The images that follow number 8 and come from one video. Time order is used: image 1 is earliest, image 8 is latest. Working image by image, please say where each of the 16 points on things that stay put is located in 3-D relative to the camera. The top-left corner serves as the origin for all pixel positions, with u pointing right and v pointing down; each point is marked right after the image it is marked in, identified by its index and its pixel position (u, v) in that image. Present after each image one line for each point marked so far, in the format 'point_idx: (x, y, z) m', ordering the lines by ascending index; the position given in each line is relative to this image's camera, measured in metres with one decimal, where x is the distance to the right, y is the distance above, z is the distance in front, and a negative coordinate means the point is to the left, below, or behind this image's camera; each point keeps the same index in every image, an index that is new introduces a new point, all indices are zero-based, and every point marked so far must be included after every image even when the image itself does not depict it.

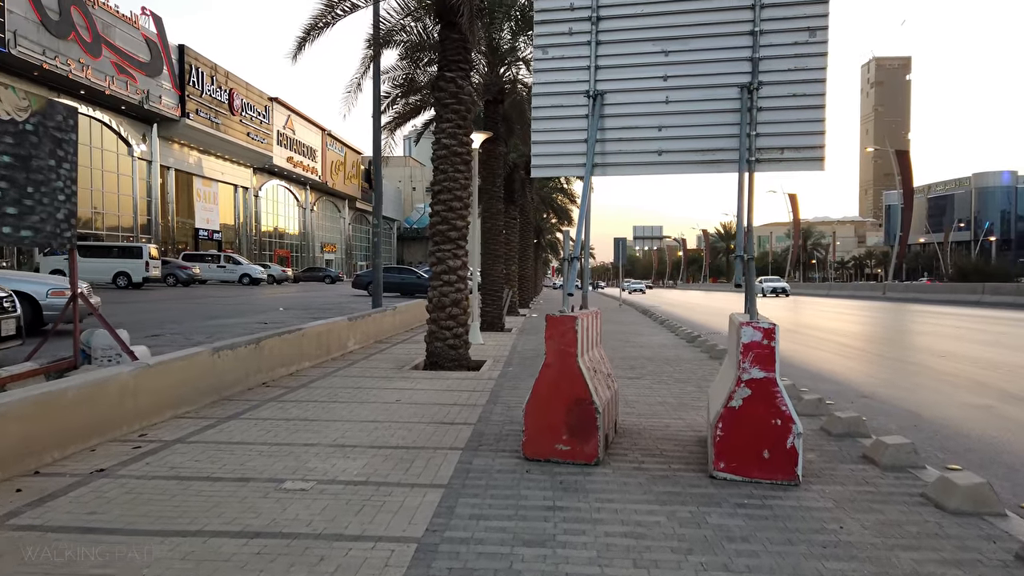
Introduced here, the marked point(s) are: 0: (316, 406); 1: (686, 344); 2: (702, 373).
0: (-2.0, -1.2, +7.7) m
1: (+3.6, -1.2, +15.7) m
2: (+2.7, -1.2, +11.0) m
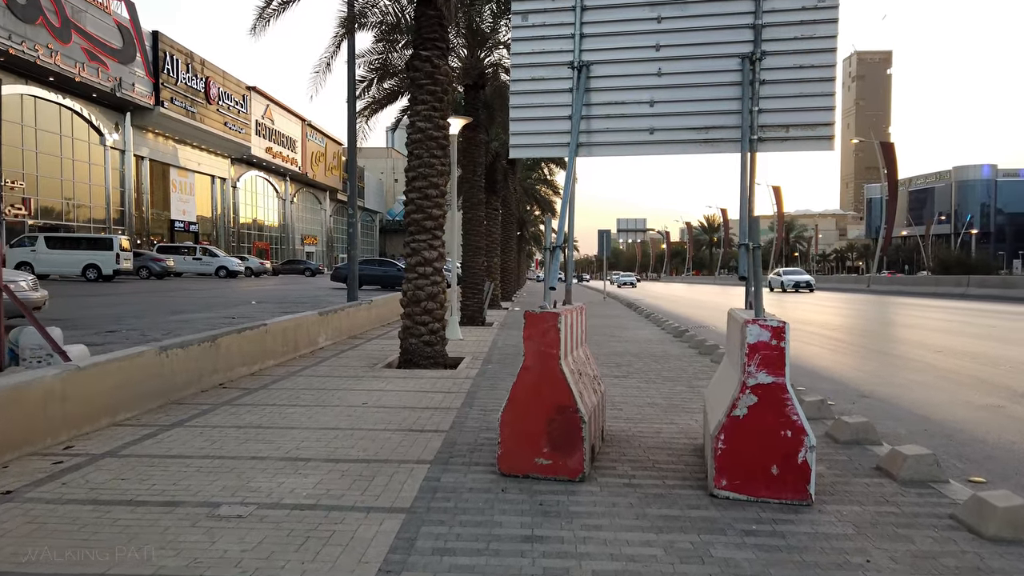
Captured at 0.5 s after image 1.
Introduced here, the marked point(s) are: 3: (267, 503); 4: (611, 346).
0: (-2.2, -1.1, +7.0) m
1: (+3.2, -1.0, +15.2) m
2: (+2.4, -1.1, +10.4) m
3: (-1.4, -1.2, +4.3) m
4: (+1.7, -1.0, +13.5) m
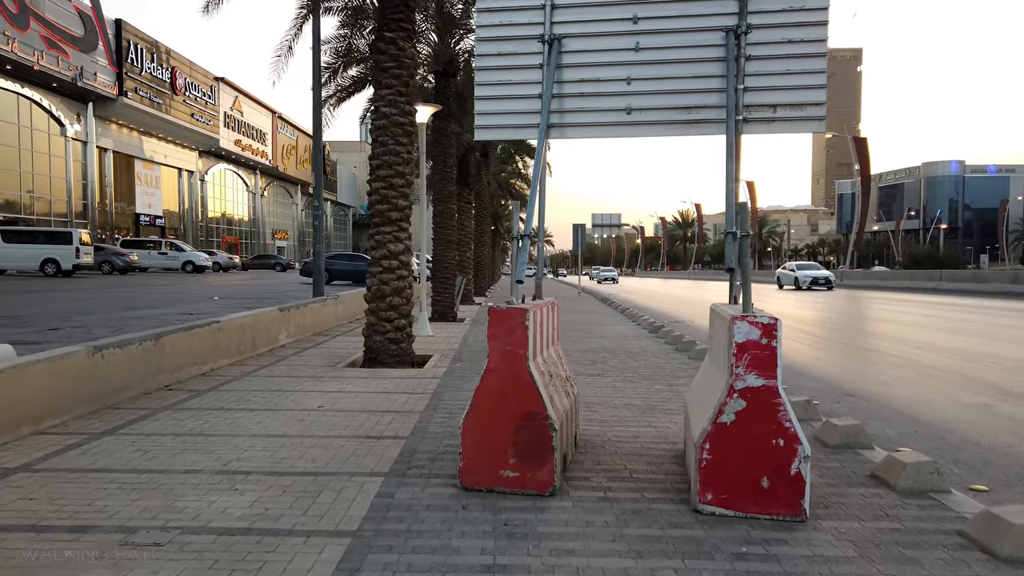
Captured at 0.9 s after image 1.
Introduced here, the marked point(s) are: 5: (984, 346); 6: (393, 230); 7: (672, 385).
0: (-2.5, -1.1, +6.4) m
1: (+2.6, -0.9, +14.8) m
2: (+2.1, -1.1, +10.0) m
3: (-1.6, -1.2, +3.8) m
4: (+1.2, -1.0, +13.1) m
5: (+7.8, -1.0, +12.7) m
6: (-1.6, +0.8, +10.4) m
7: (+1.8, -1.1, +8.6) m
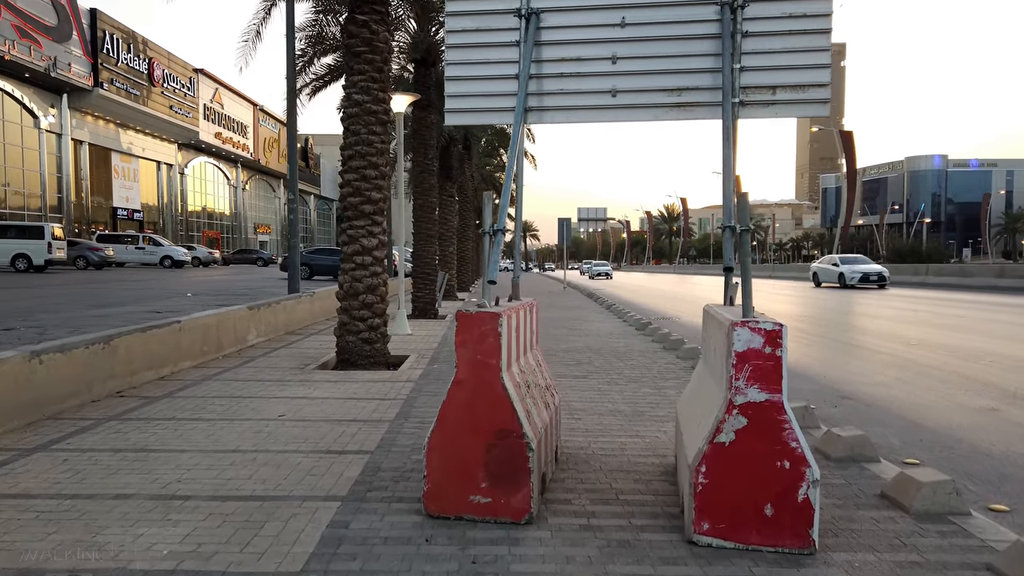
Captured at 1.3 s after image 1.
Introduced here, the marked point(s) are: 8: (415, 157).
0: (-2.7, -1.1, +5.9) m
1: (+2.3, -0.8, +14.3) m
2: (+1.8, -1.0, +9.5) m
3: (-1.7, -1.2, +3.3) m
4: (+0.9, -0.9, +12.6) m
5: (+7.5, -0.9, +12.3) m
6: (-1.9, +0.8, +9.8) m
7: (+1.6, -1.1, +8.1) m
8: (-2.2, +3.0, +17.6) m
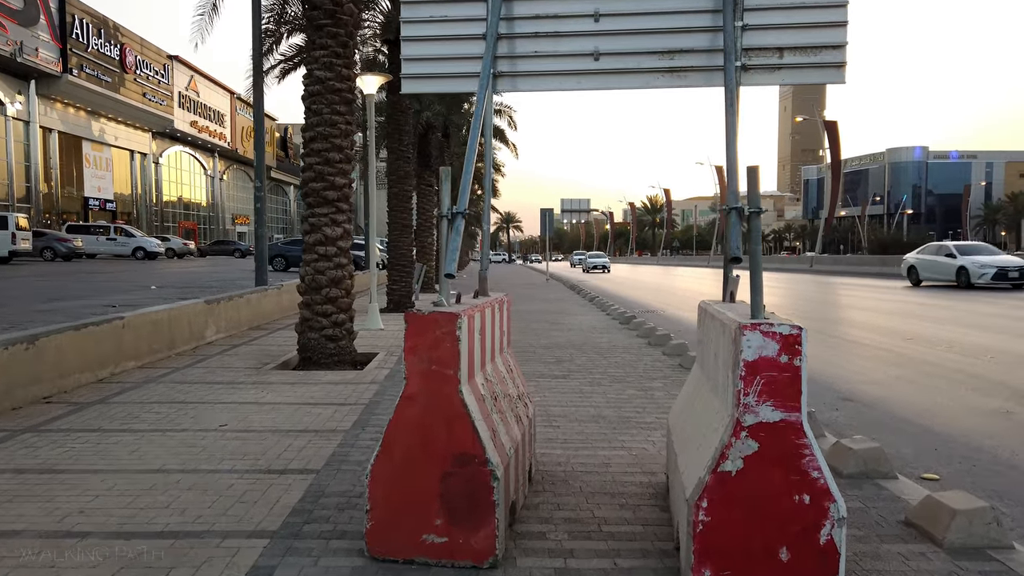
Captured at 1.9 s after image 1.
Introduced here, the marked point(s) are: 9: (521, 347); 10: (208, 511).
0: (-2.9, -1.0, +5.1) m
1: (+1.9, -0.7, +13.7) m
2: (+1.5, -0.9, +8.9) m
3: (-1.9, -1.2, +2.6) m
4: (+0.6, -0.8, +12.0) m
5: (+7.2, -0.8, +11.8) m
6: (-2.2, +0.9, +9.1) m
7: (+1.3, -1.0, +7.5) m
8: (-2.7, +3.2, +16.9) m
9: (+0.1, -0.8, +10.6) m
10: (-1.5, -1.1, +3.9) m
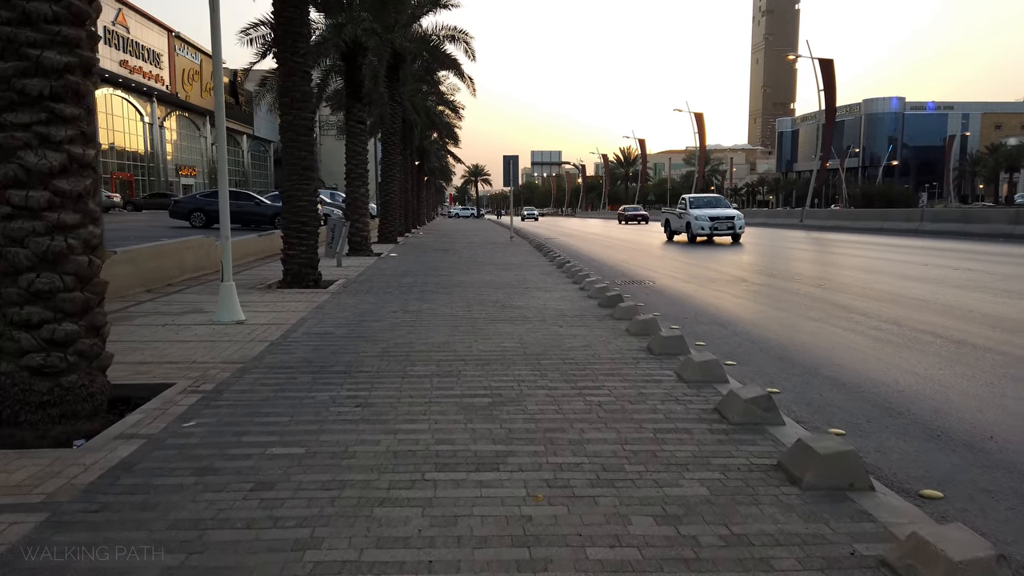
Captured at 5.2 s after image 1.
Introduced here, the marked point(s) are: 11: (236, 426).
0: (-3.4, -1.2, +0.7) m
1: (+1.1, -0.3, +9.4) m
2: (+0.8, -0.8, +4.6) m
3: (-2.3, -1.5, -1.8) m
4: (-0.2, -0.5, +7.7) m
5: (+6.4, -0.5, +7.8) m
6: (-2.9, +1.0, +4.6) m
7: (+0.7, -1.0, +3.2) m
8: (-3.7, +3.8, +12.2) m
9: (-0.6, -0.6, +6.3) m
10: (-2.0, -1.3, -0.5) m
11: (-1.6, -0.8, +4.5) m
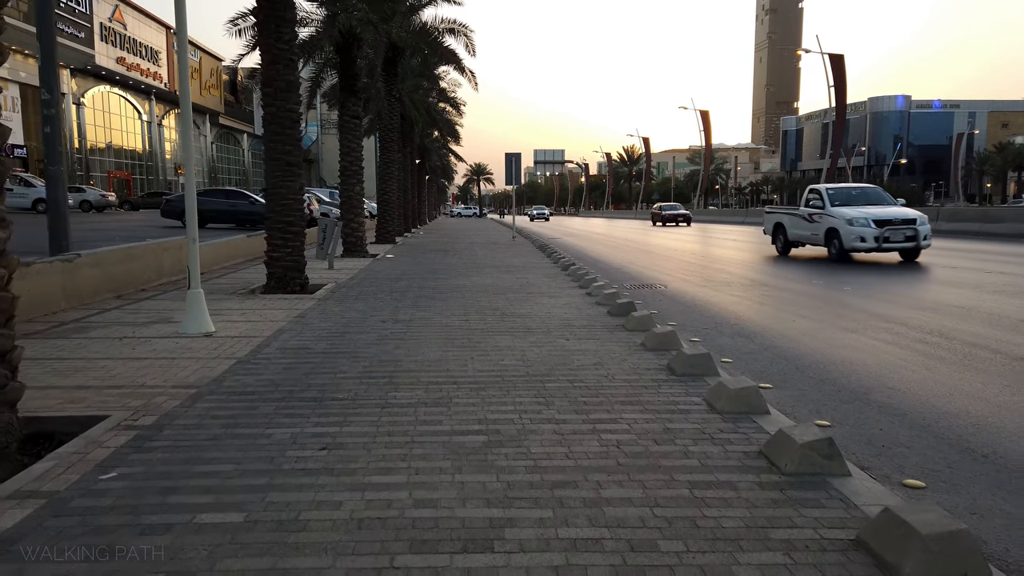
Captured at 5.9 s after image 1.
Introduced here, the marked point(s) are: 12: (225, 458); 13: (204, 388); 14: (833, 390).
0: (-3.4, -1.3, -0.2) m
1: (+1.1, -0.4, +8.5) m
2: (+0.8, -0.9, +3.7) m
3: (-2.3, -1.6, -2.7) m
4: (-0.2, -0.6, +6.7) m
5: (+6.4, -0.5, +6.8) m
6: (-2.9, +0.9, +3.7) m
7: (+0.7, -1.1, +2.3) m
8: (-3.7, +3.7, +11.3) m
9: (-0.6, -0.7, +5.4) m
10: (-2.0, -1.4, -1.4) m
11: (-1.6, -0.9, +3.6) m
12: (-1.5, -0.9, +4.0) m
13: (-2.2, -0.7, +5.4) m
14: (+2.4, -0.8, +5.7) m
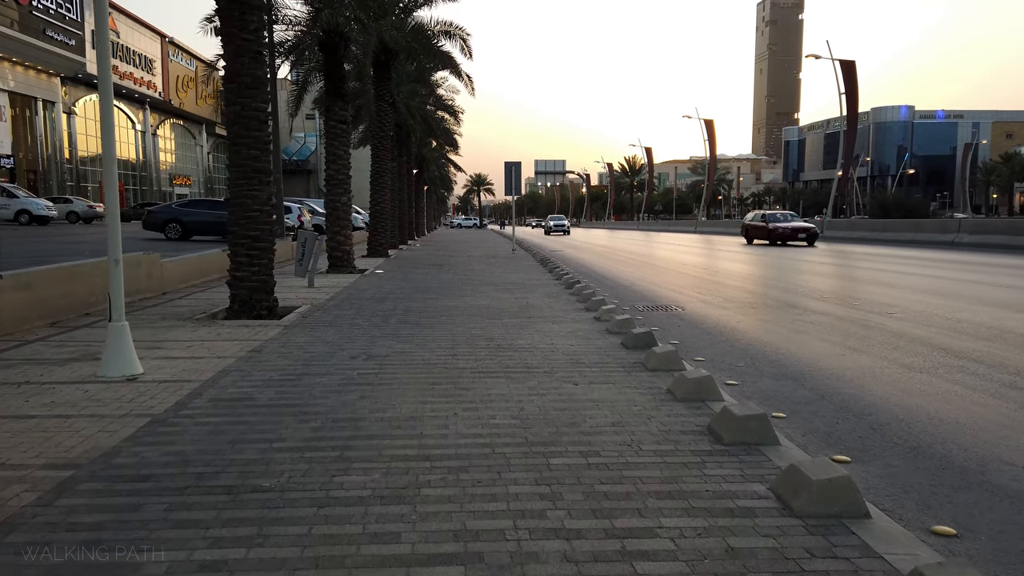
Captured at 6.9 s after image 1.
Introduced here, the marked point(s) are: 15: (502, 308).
0: (-3.5, -1.4, -1.6) m
1: (+1.0, -0.7, +7.1) m
2: (+0.8, -1.1, +2.3) m
3: (-2.4, -1.7, -4.1) m
4: (-0.2, -0.8, +5.3) m
5: (+6.4, -0.8, +5.4) m
6: (-2.9, +0.7, +2.3) m
7: (+0.6, -1.3, +0.9) m
8: (-3.7, +3.4, +9.9) m
9: (-0.7, -1.0, +4.0) m
10: (-2.1, -1.6, -2.8) m
11: (-1.7, -1.1, +2.2) m
12: (-1.5, -1.1, +2.5) m
13: (-2.2, -0.9, +4.0) m
14: (+2.4, -1.0, +4.3) m
15: (-0.1, -0.3, +11.2) m
